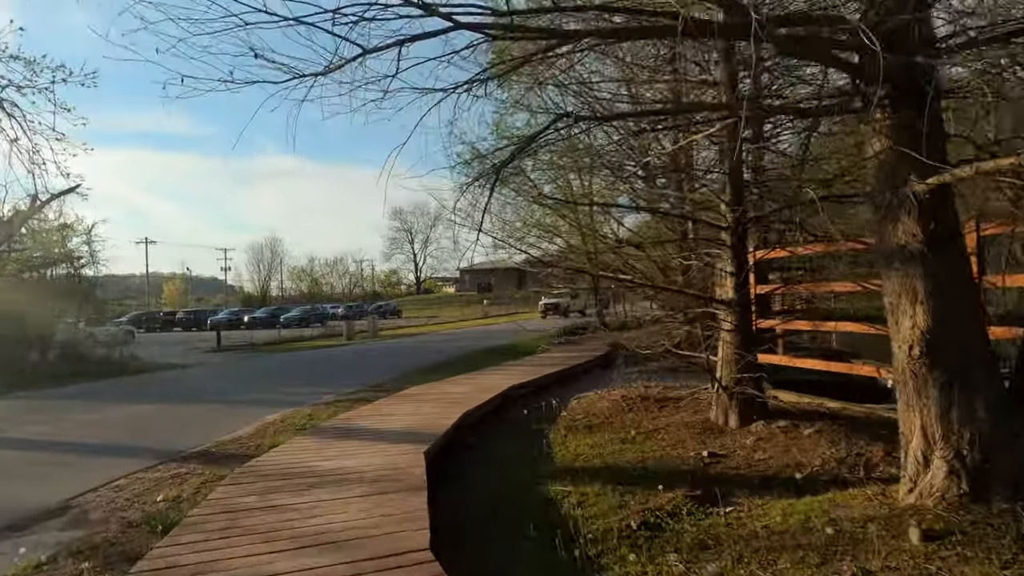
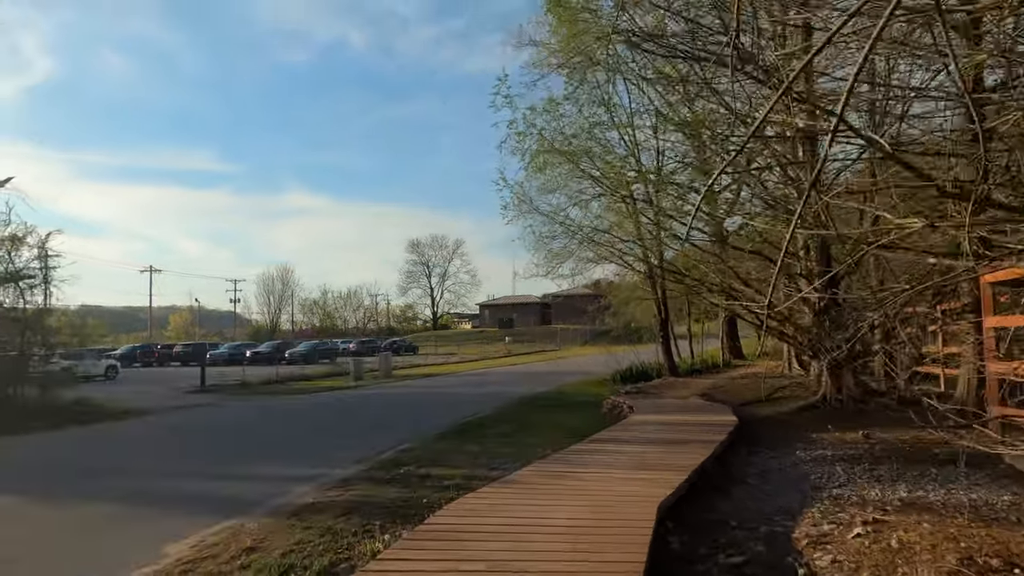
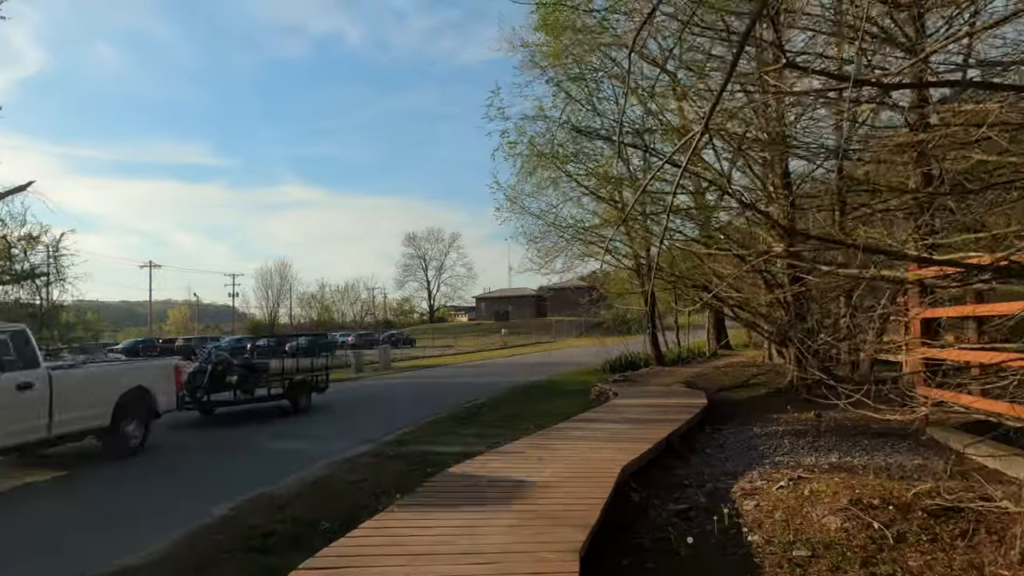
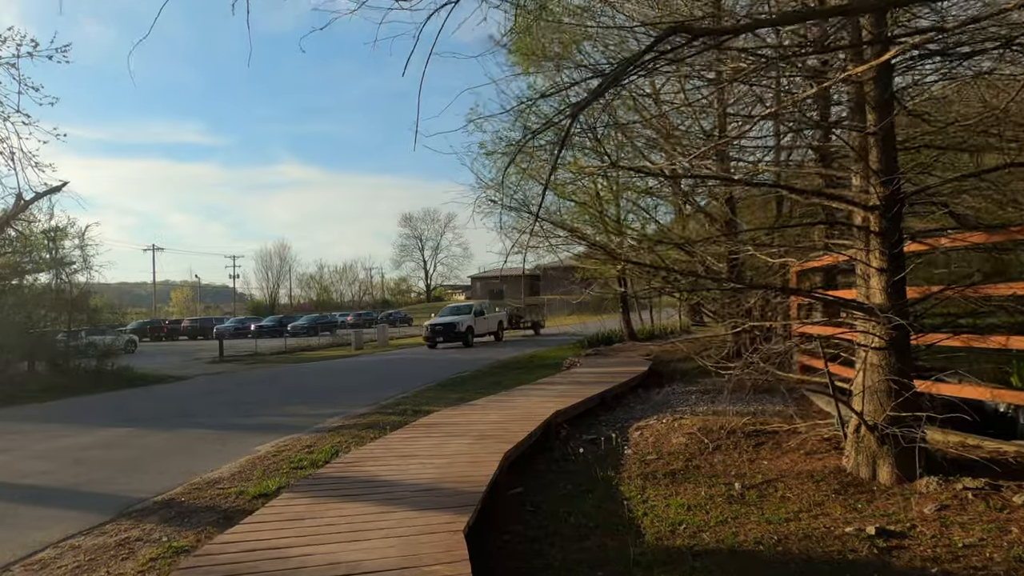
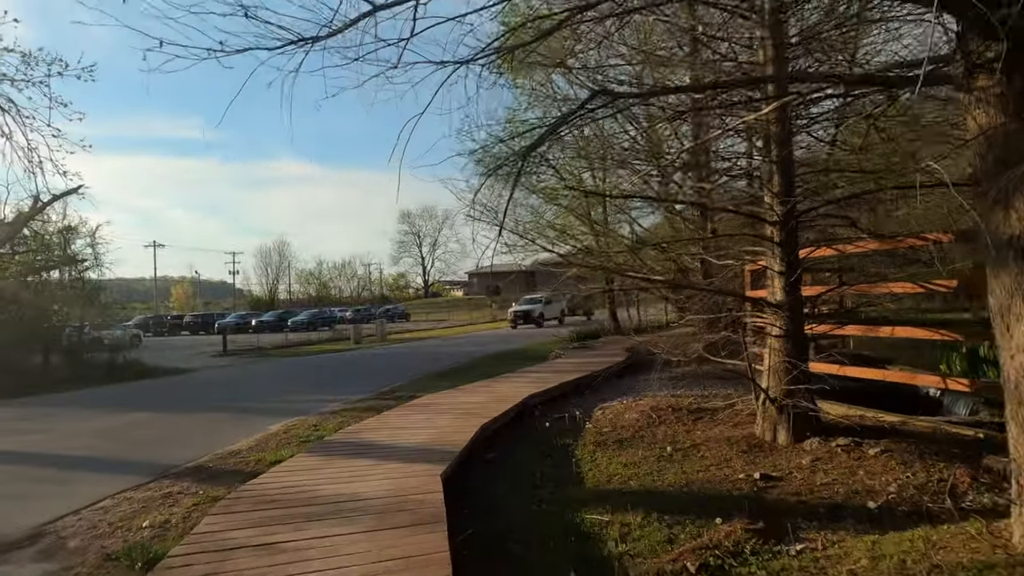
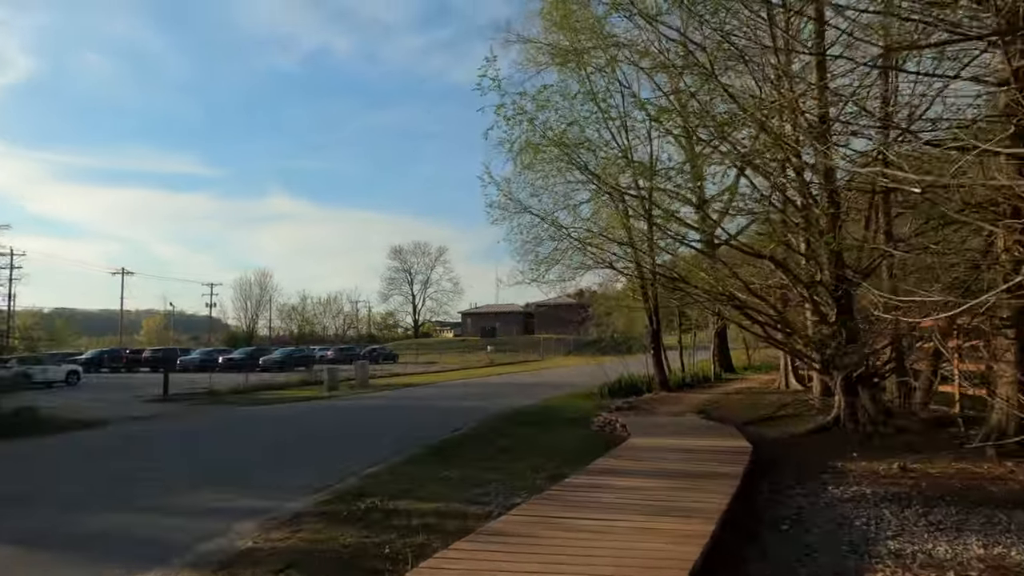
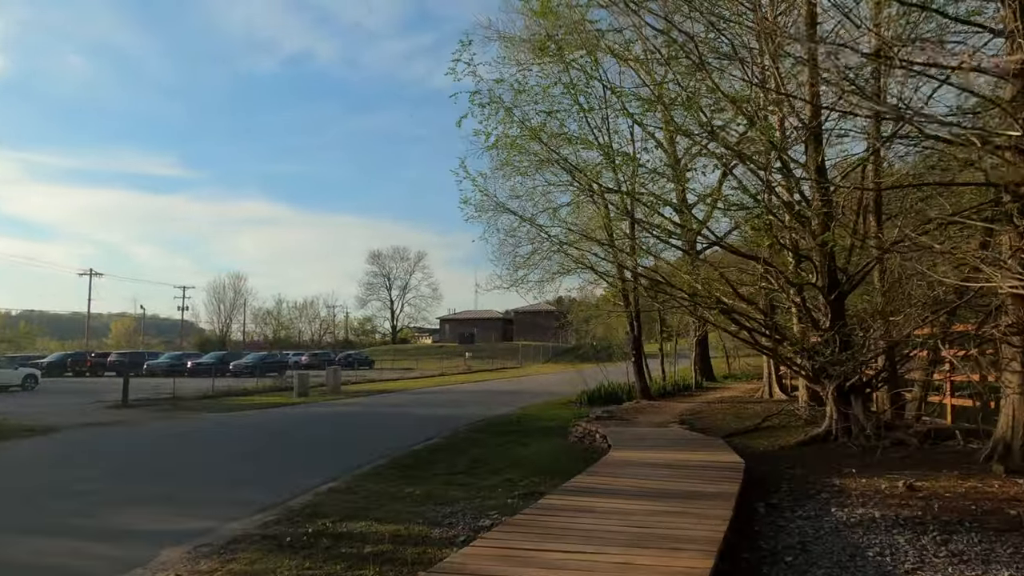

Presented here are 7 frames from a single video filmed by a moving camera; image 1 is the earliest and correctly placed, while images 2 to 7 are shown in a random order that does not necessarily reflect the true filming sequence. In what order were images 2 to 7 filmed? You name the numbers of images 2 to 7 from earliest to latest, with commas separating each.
5, 4, 3, 2, 6, 7
